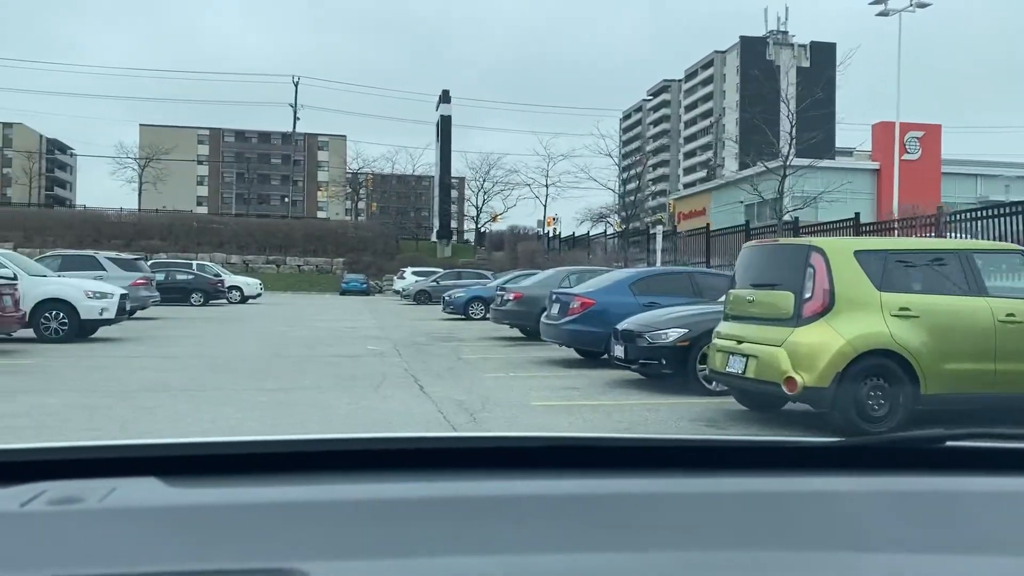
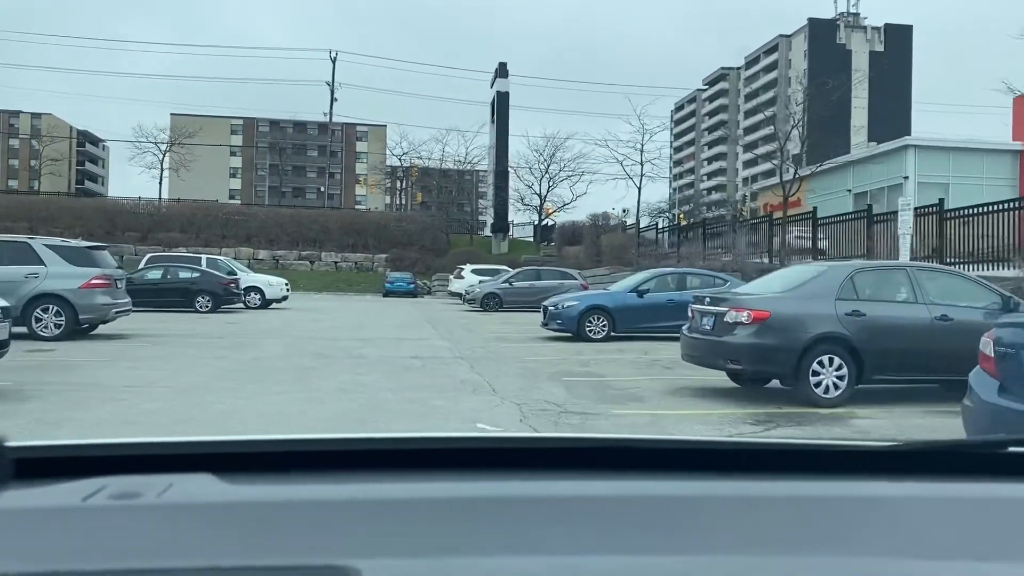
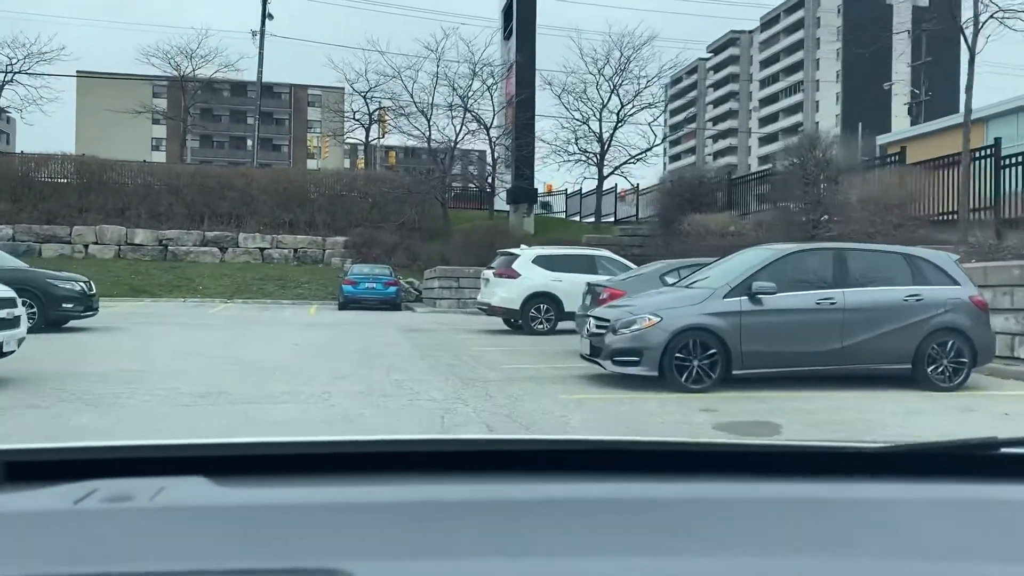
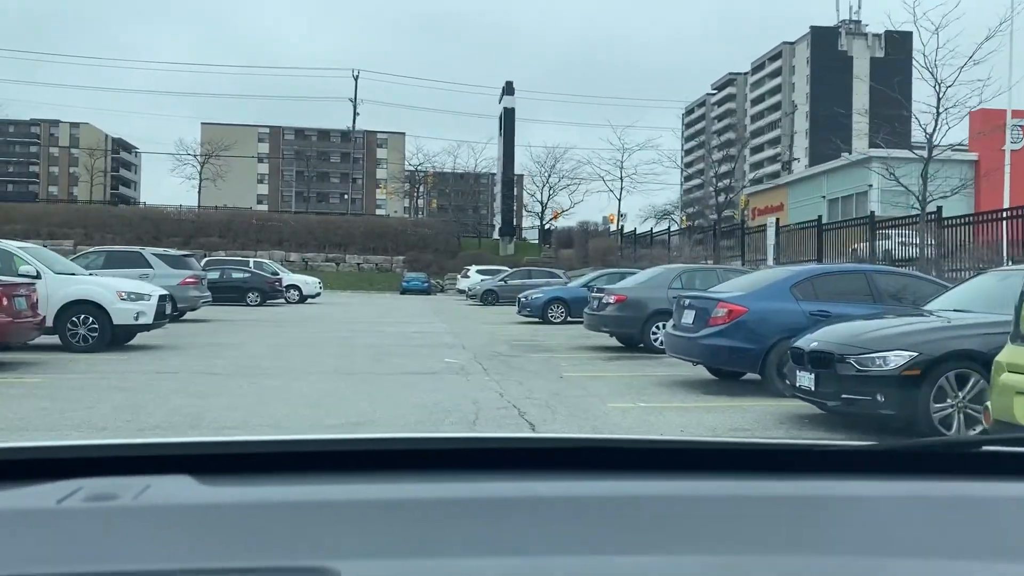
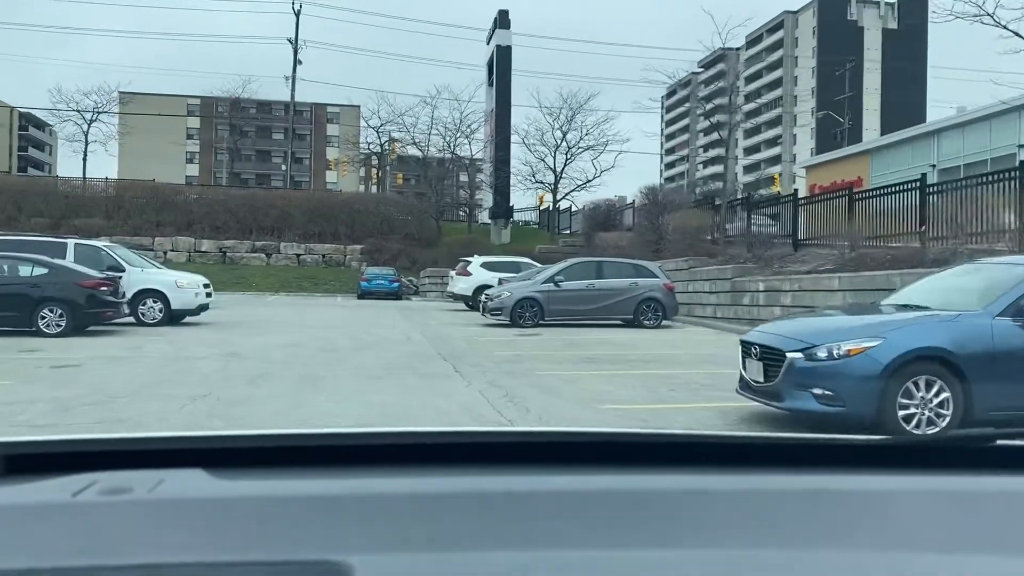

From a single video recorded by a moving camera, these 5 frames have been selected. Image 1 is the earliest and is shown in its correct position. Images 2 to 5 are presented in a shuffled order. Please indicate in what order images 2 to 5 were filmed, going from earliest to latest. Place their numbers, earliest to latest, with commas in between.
4, 2, 5, 3
